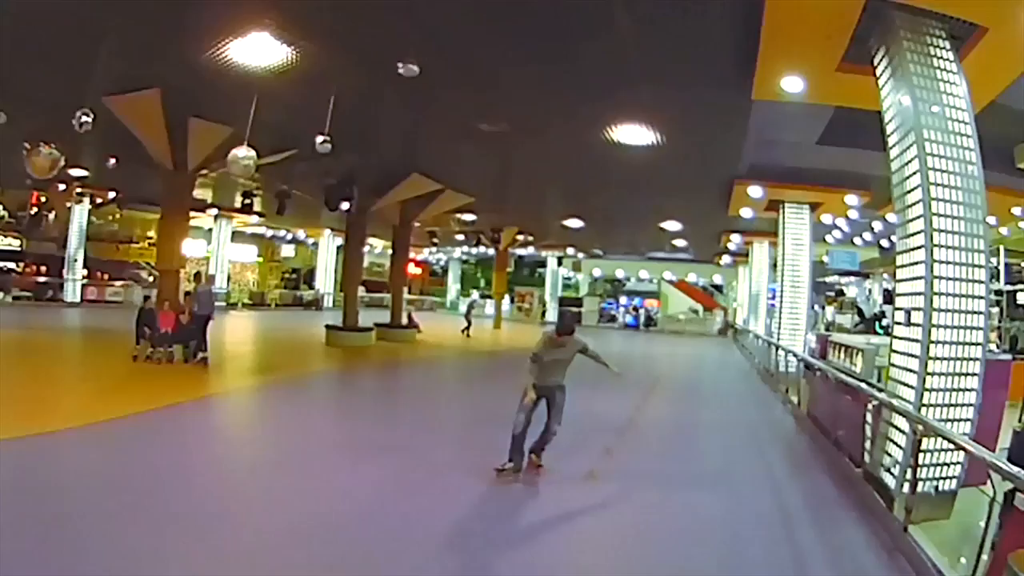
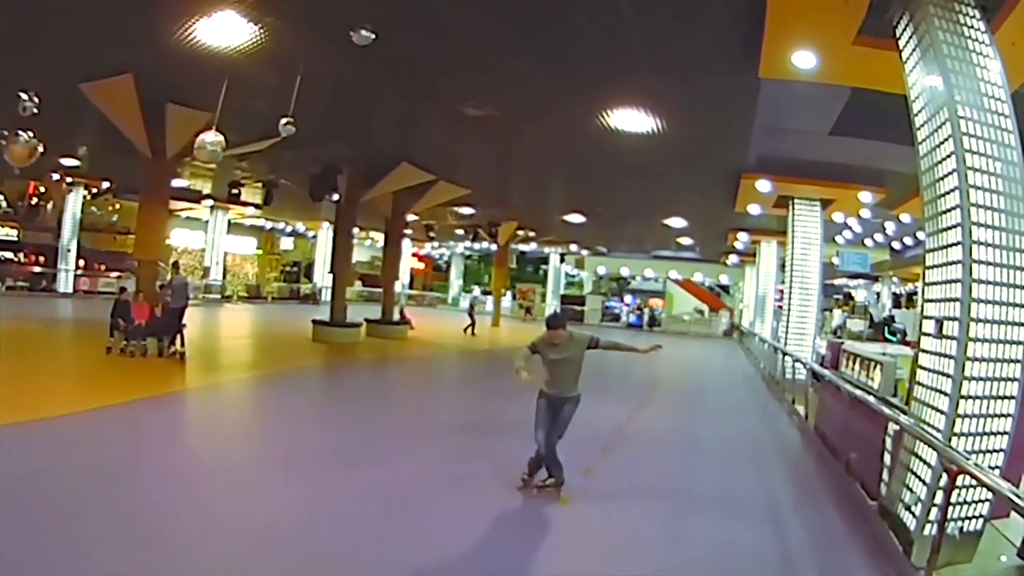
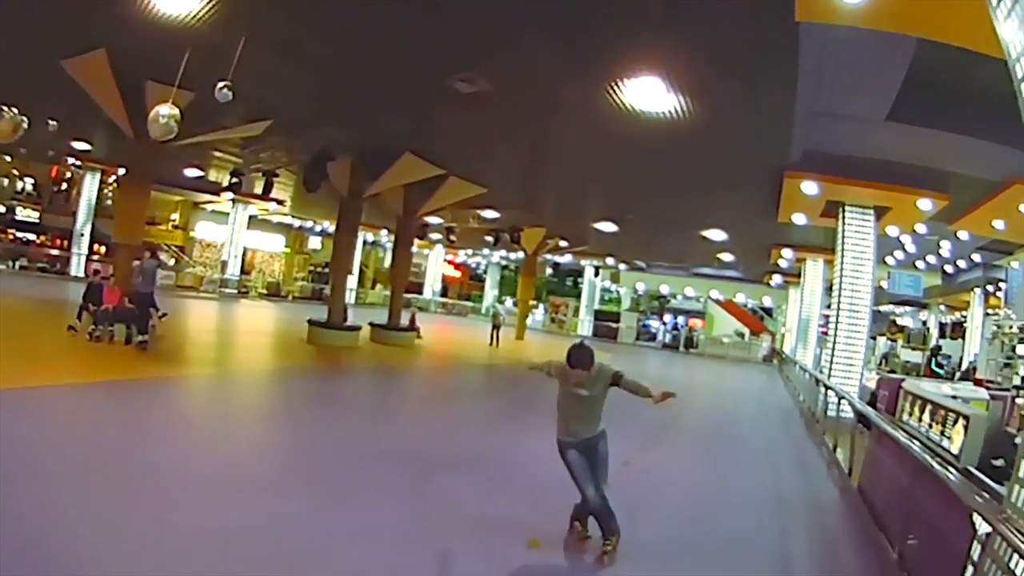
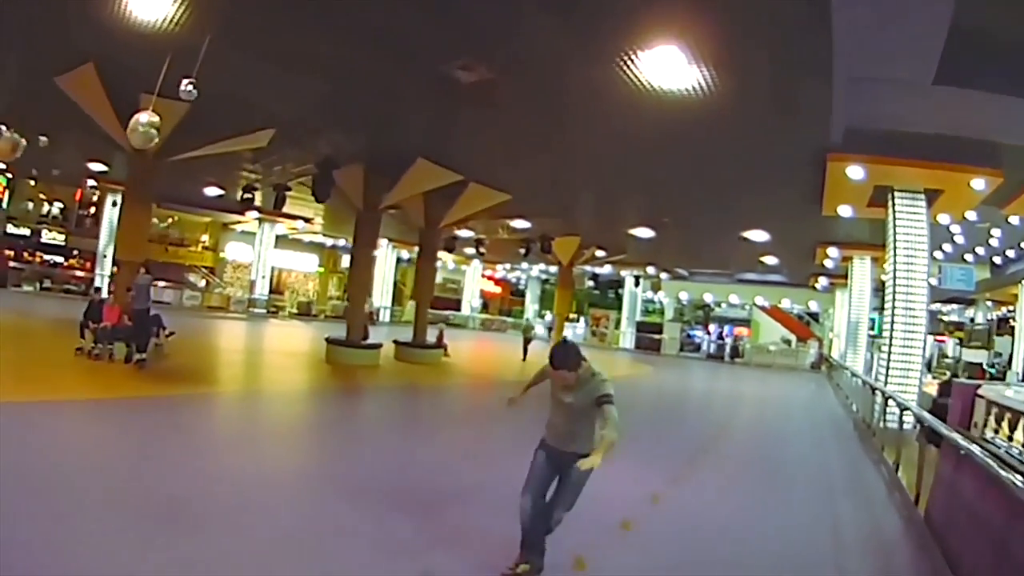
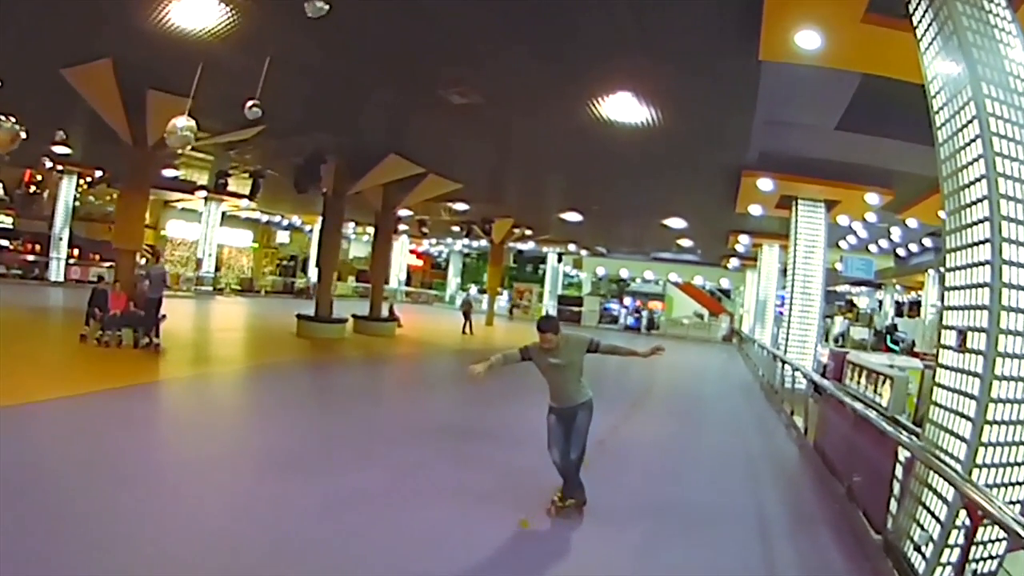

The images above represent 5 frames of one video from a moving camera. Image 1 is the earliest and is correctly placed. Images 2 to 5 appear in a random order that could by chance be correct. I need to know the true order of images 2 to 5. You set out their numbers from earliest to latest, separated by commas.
2, 5, 3, 4
